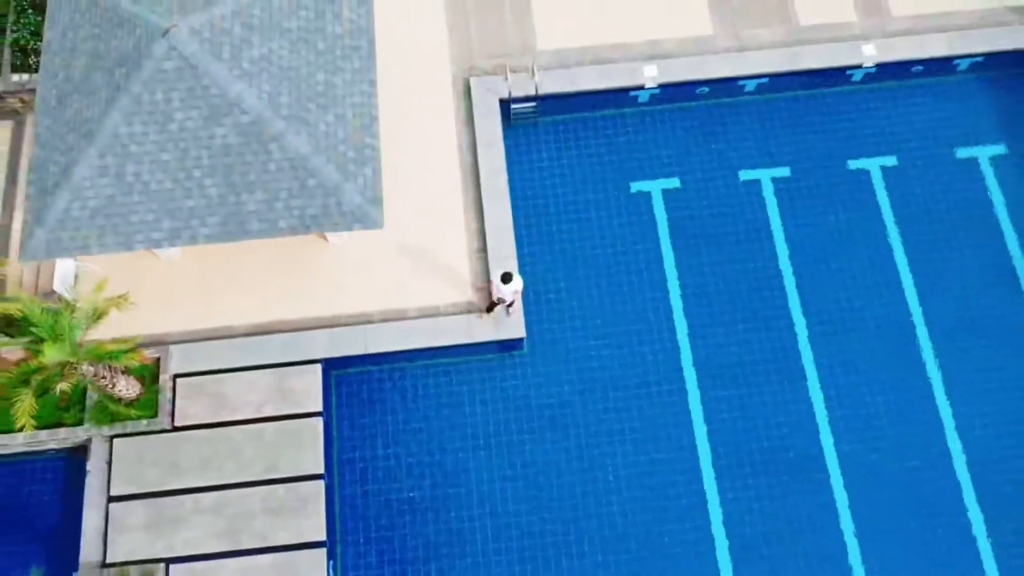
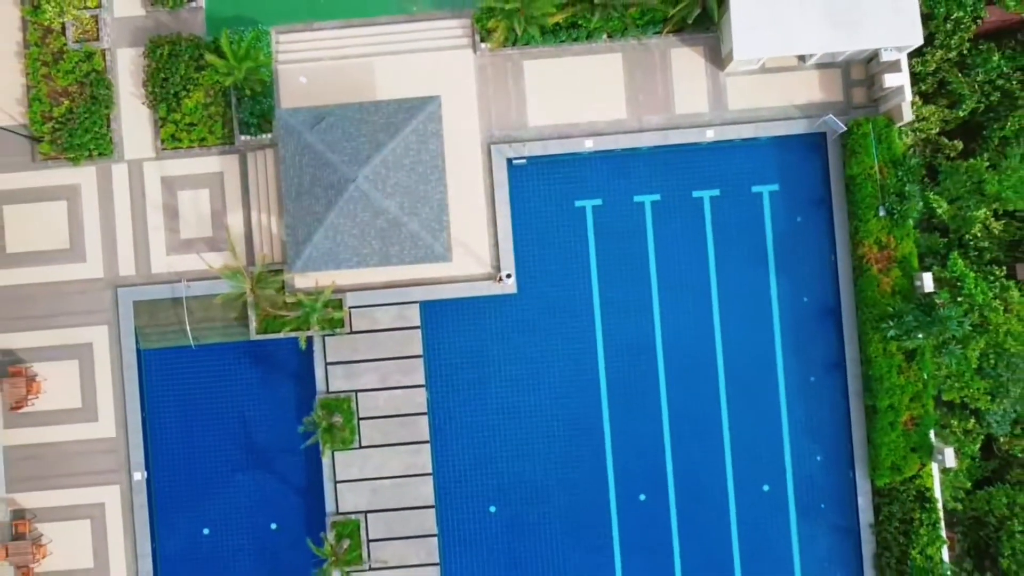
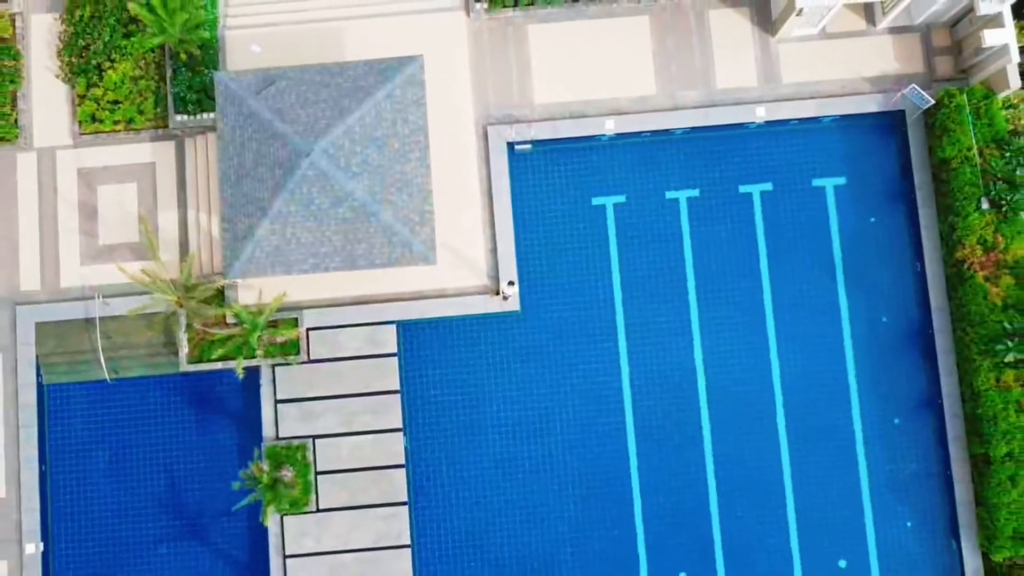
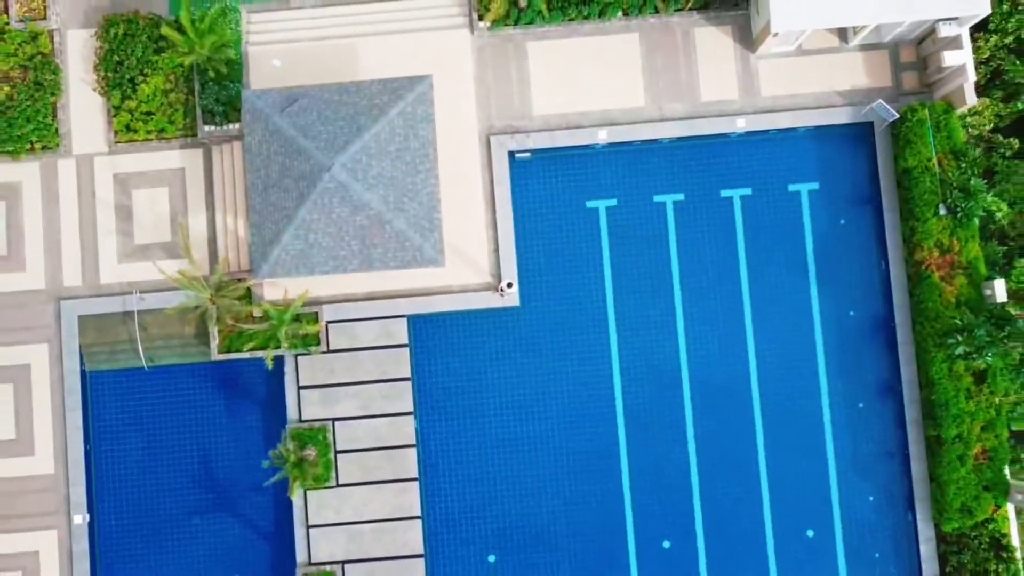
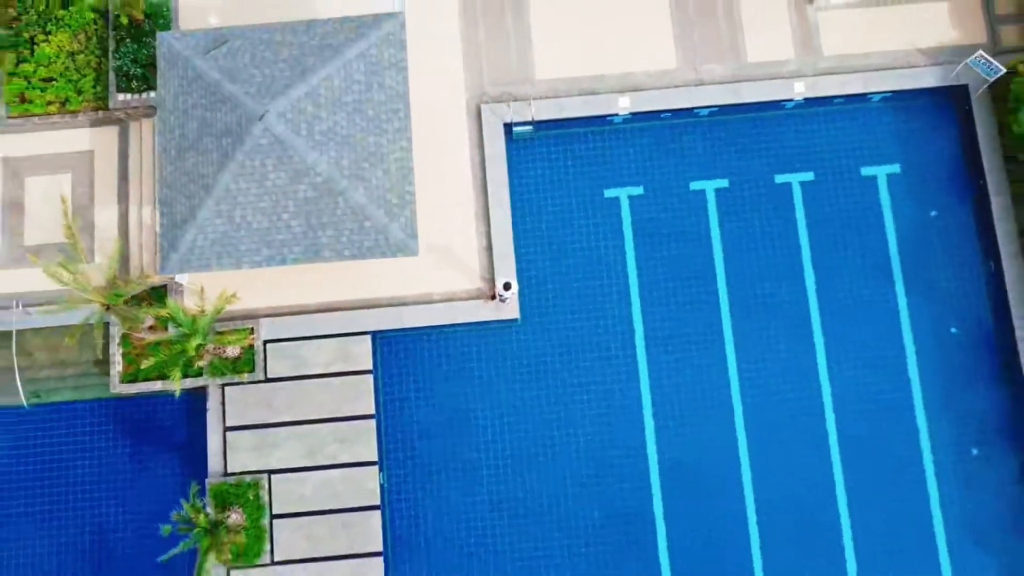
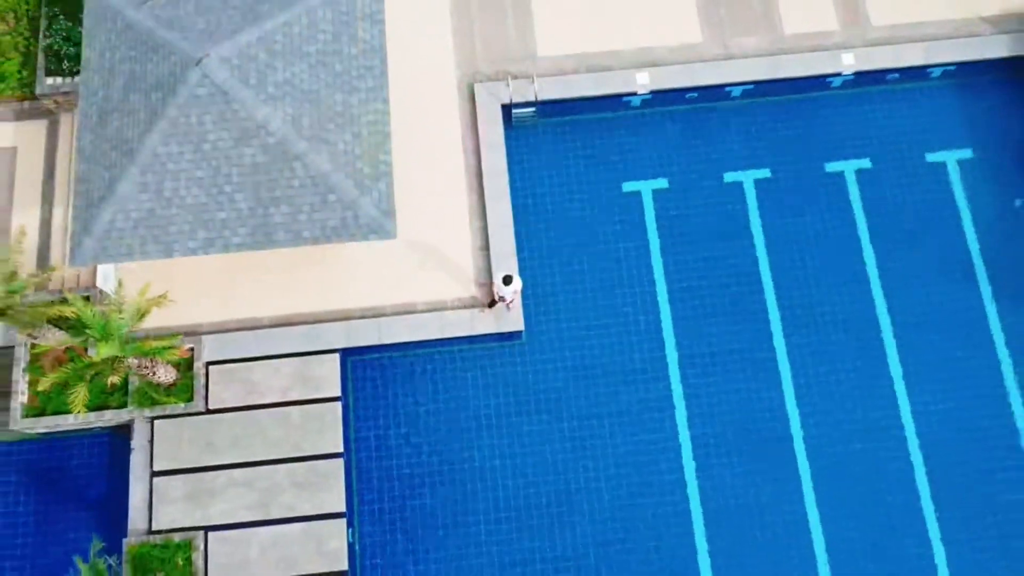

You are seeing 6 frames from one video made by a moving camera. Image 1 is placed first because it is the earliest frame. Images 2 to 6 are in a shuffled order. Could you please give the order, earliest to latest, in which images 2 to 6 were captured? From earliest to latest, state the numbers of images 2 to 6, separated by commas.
6, 5, 3, 4, 2
